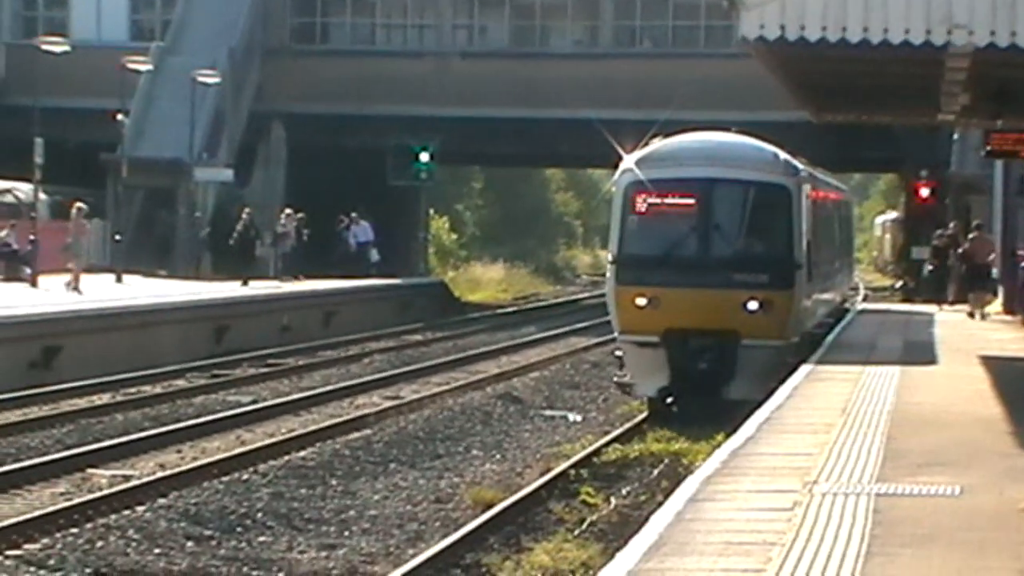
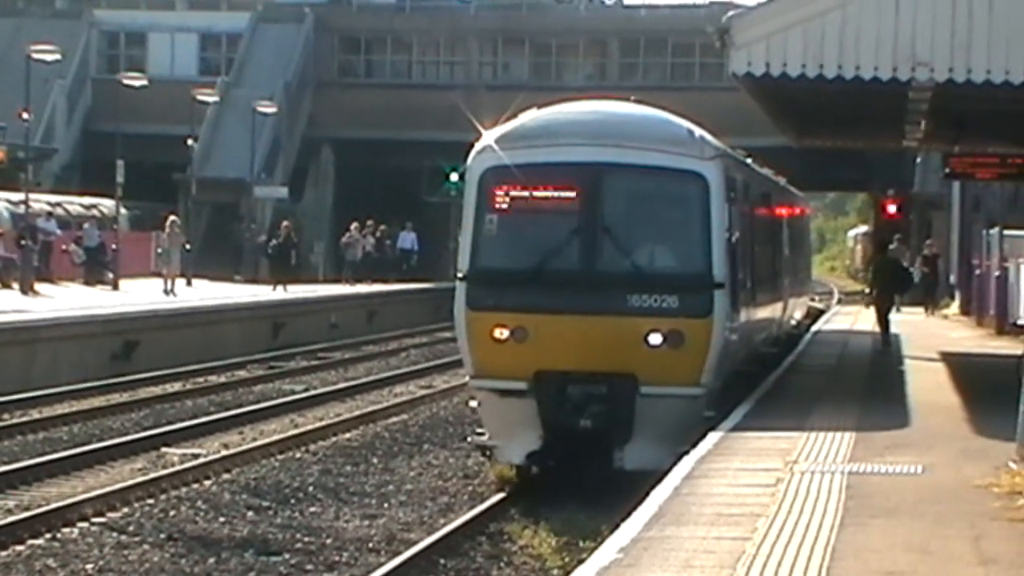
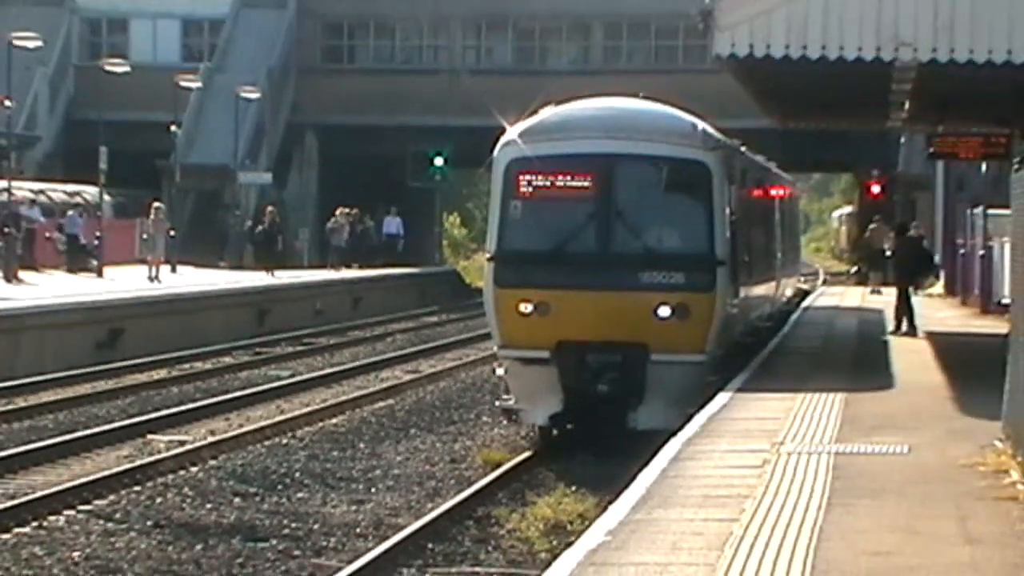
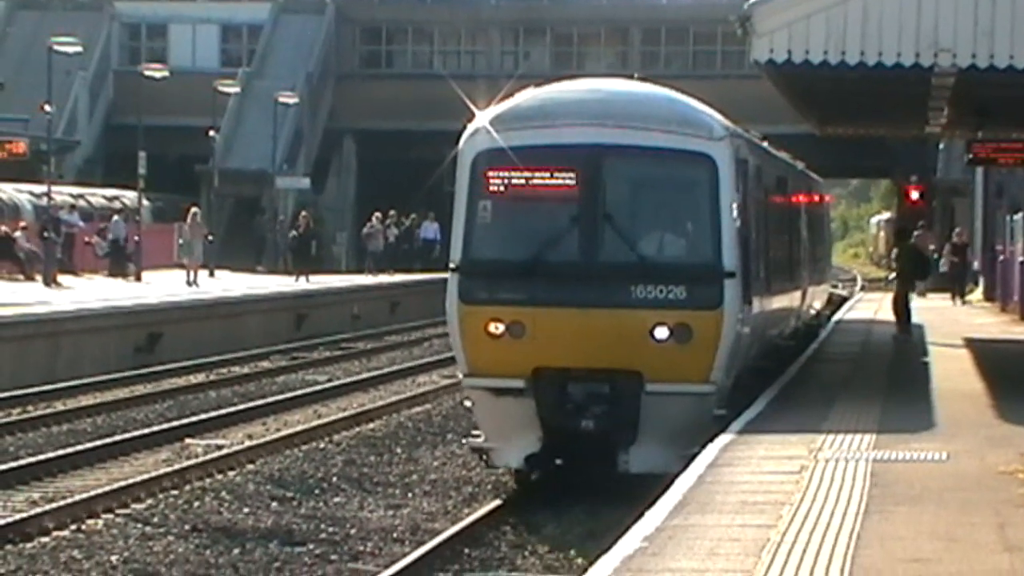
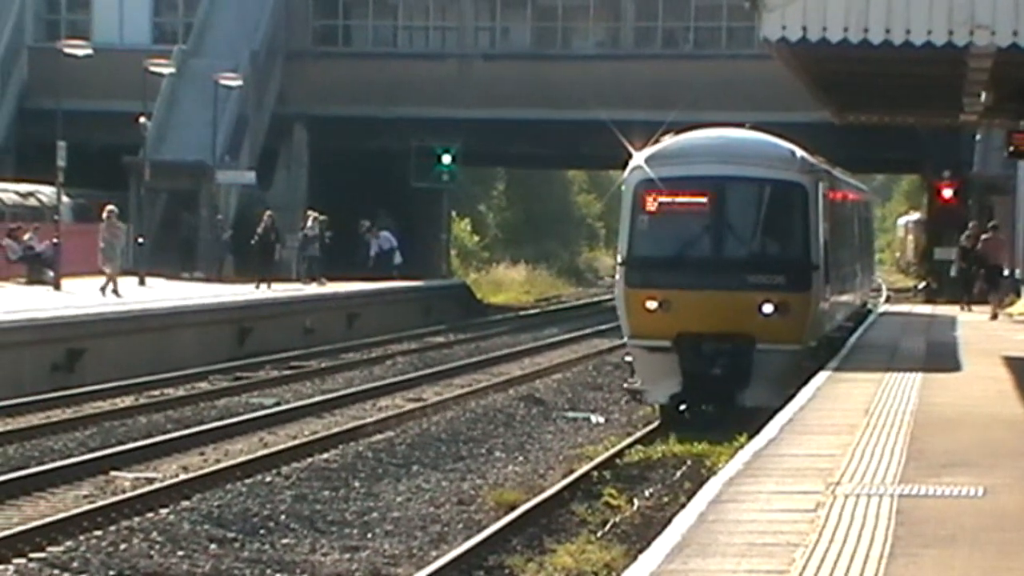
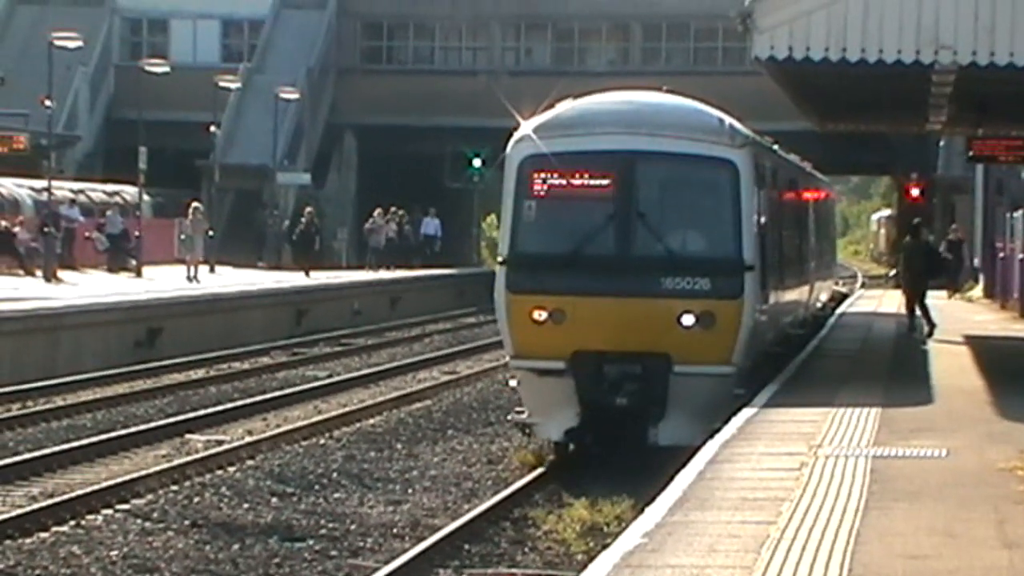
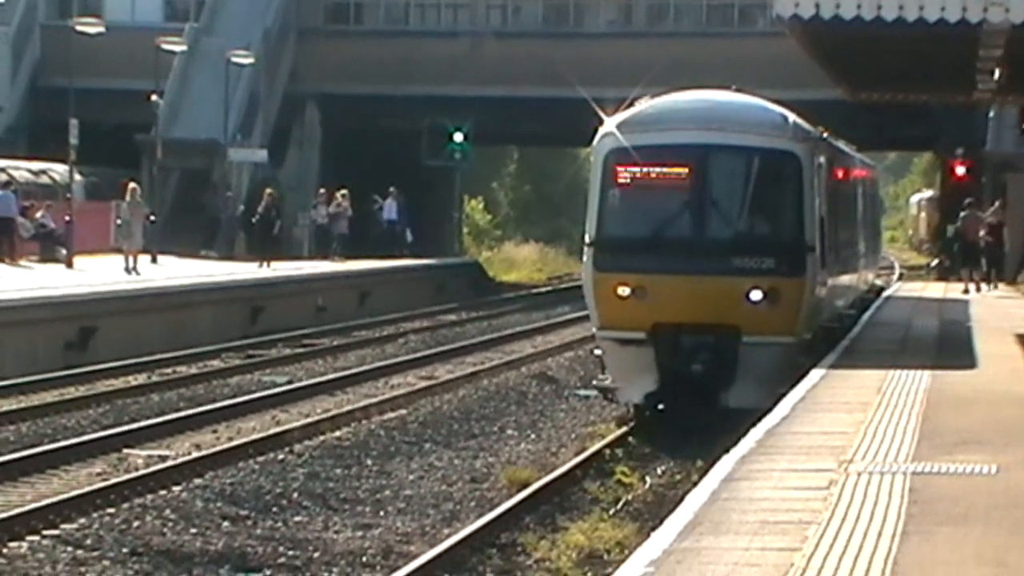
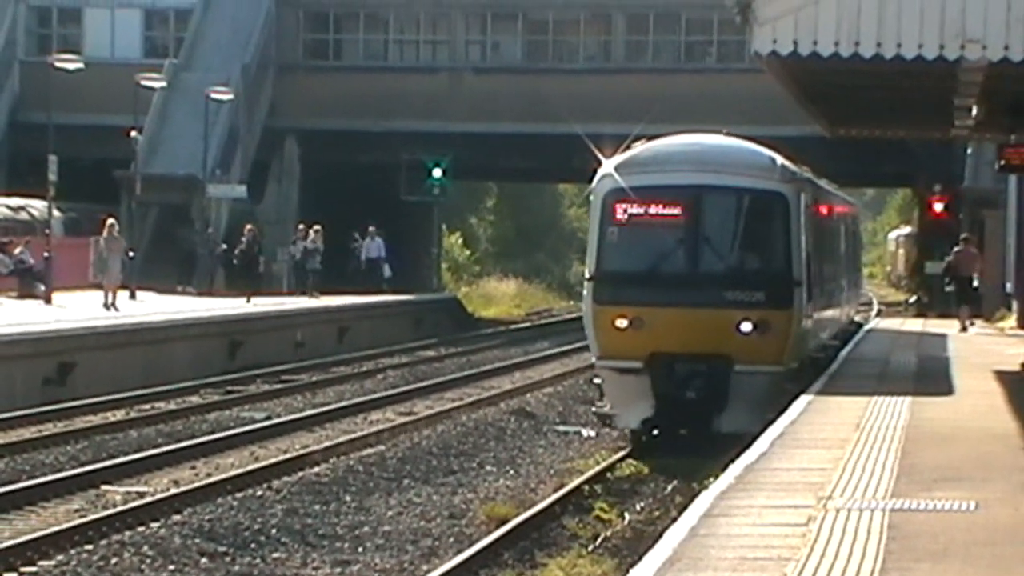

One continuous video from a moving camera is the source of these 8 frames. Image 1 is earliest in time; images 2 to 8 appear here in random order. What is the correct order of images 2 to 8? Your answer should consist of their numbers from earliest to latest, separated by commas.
5, 8, 7, 3, 6, 2, 4
